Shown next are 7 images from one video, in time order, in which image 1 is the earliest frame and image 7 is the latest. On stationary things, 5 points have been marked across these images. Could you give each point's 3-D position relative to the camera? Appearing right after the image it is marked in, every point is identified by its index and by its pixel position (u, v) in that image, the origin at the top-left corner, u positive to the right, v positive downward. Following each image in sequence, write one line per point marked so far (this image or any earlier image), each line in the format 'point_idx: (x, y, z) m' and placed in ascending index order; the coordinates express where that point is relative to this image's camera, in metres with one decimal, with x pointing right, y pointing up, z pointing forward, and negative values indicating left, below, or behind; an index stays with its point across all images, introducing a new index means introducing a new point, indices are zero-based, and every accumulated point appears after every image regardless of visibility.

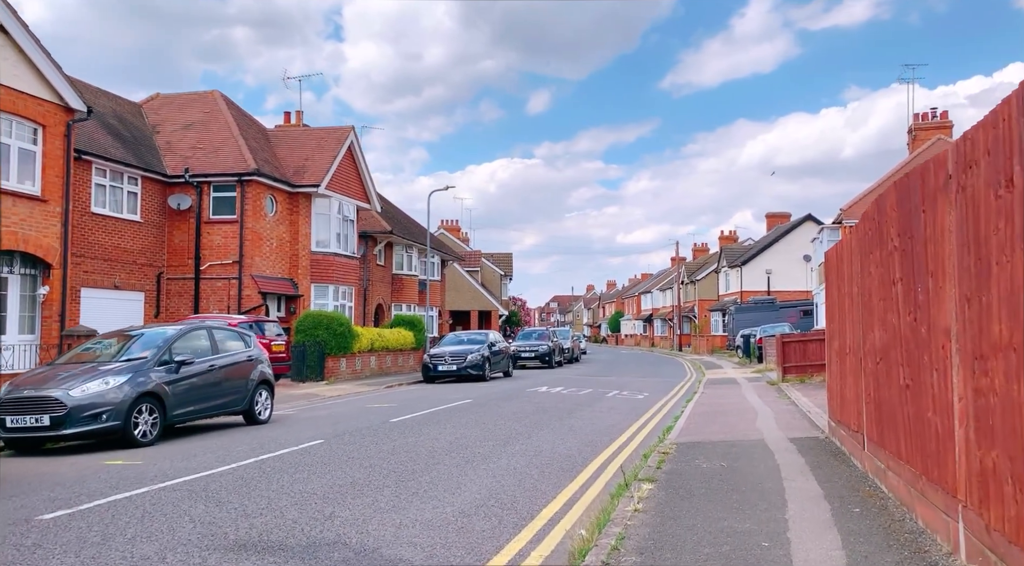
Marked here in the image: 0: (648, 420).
0: (+2.4, -2.4, +13.6) m
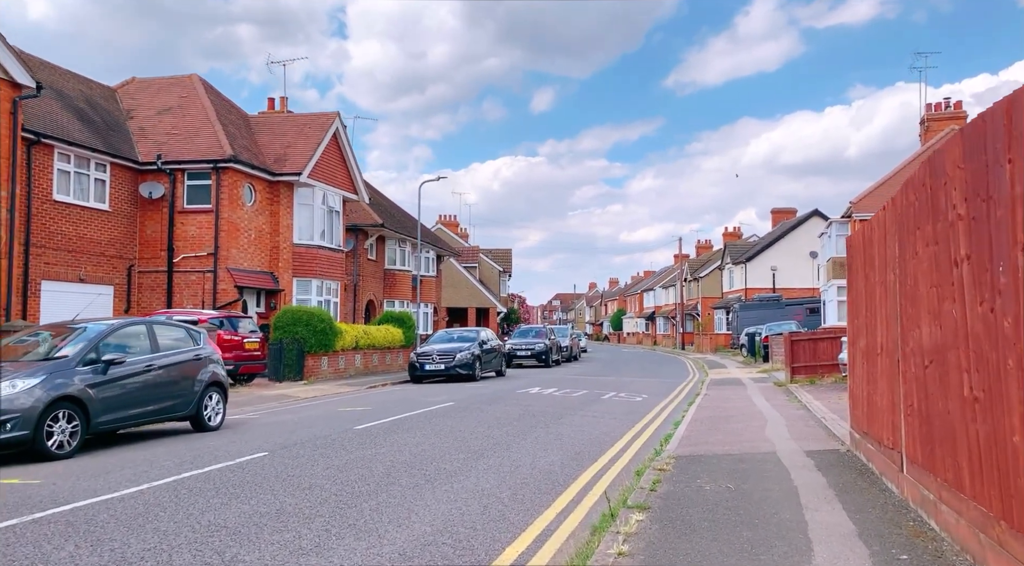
0: (+2.1, -2.3, +12.3) m
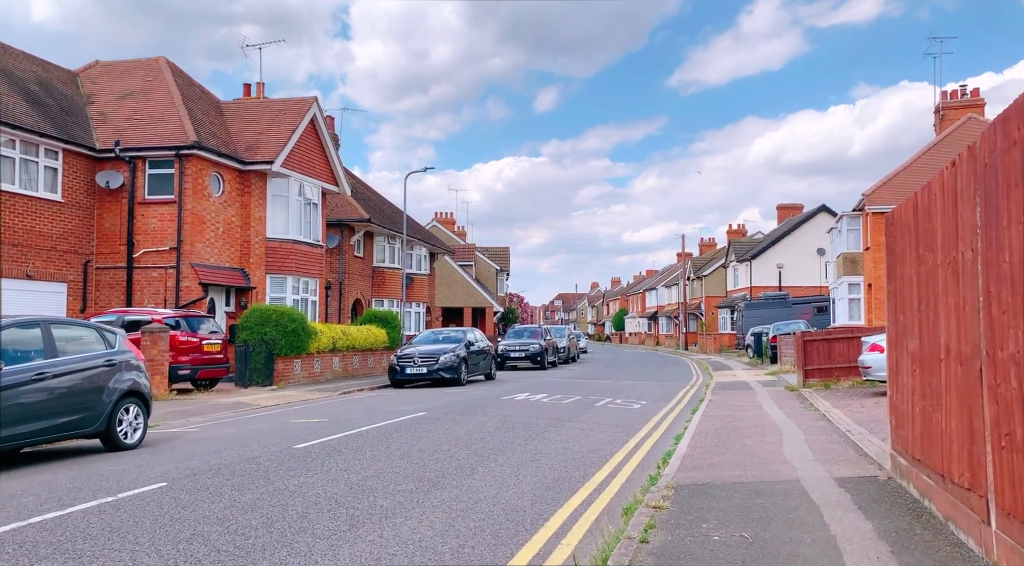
0: (+1.7, -2.2, +10.6) m
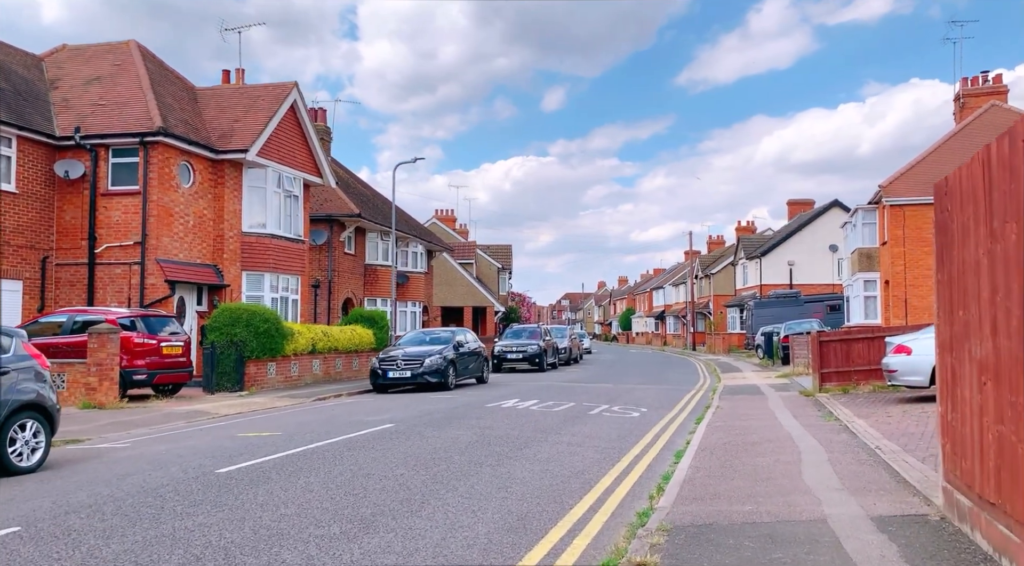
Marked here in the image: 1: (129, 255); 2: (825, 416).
0: (+1.4, -2.1, +9.1) m
1: (-9.1, +0.7, +18.5) m
2: (+5.3, -2.2, +13.1) m
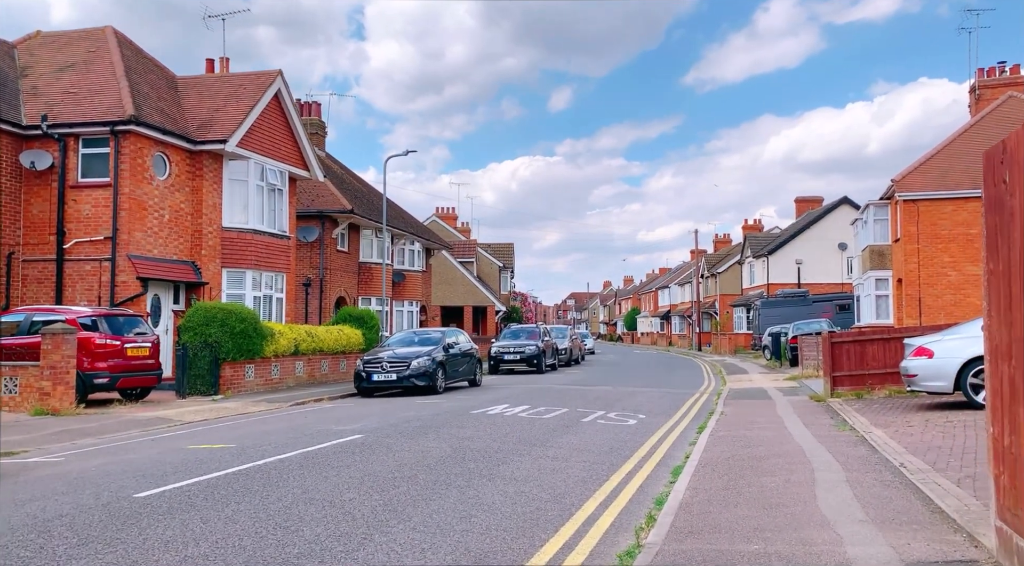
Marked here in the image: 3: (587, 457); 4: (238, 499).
0: (+1.2, -2.0, +8.0) m
1: (-9.3, +0.7, +17.5) m
2: (+5.0, -2.2, +12.0) m
3: (+0.9, -2.1, +9.3) m
4: (-2.3, -1.8, +6.5) m
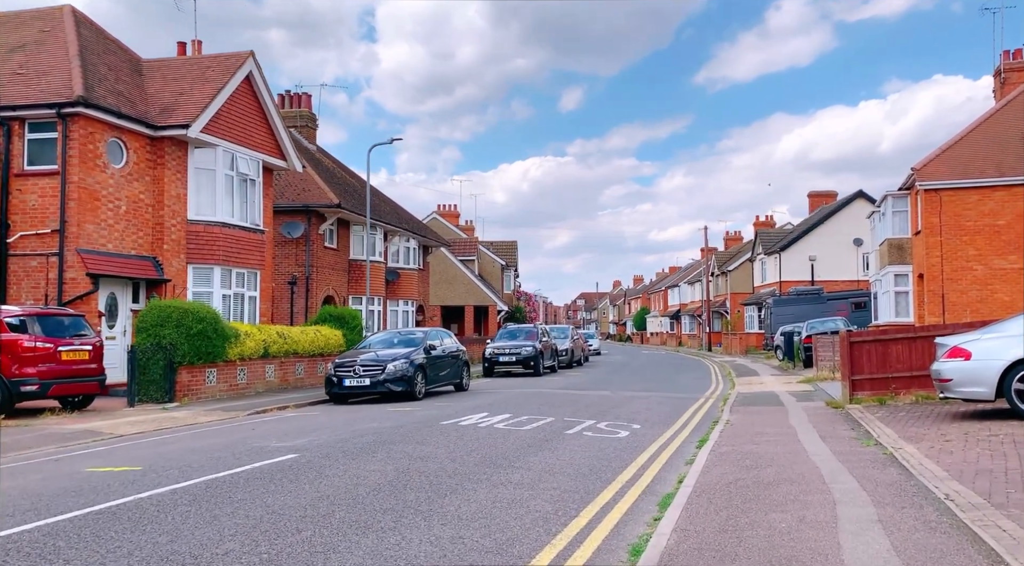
0: (+0.7, -1.9, +6.4) m
1: (-9.6, +0.8, +16.0) m
2: (+4.6, -2.1, +10.3) m
3: (+0.5, -2.0, +7.7) m
4: (-2.8, -1.7, +4.9) m
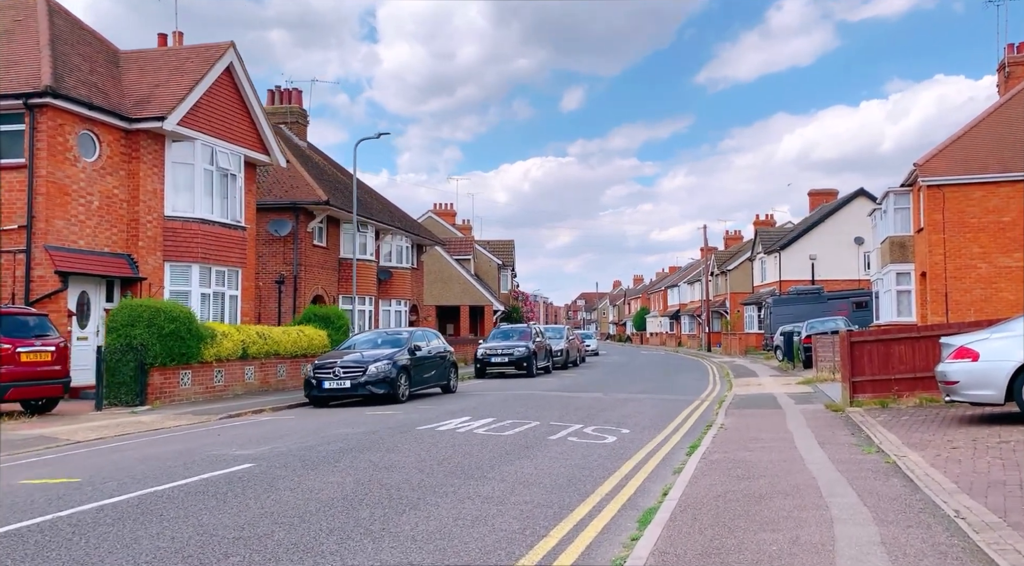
0: (+0.4, -1.9, +5.8) m
1: (-9.9, +0.8, +15.4) m
2: (+4.4, -2.0, +9.7) m
3: (+0.2, -1.9, +7.1) m
4: (-3.1, -1.6, +4.3) m
